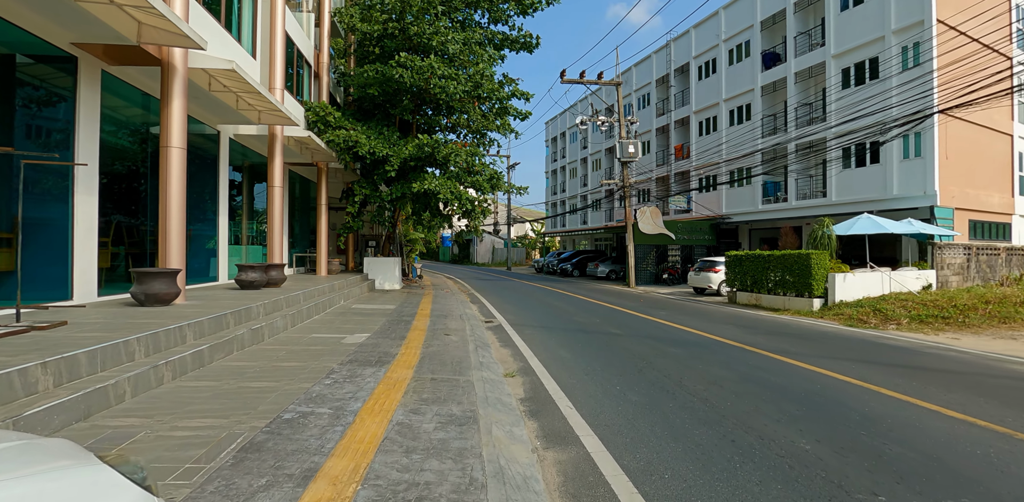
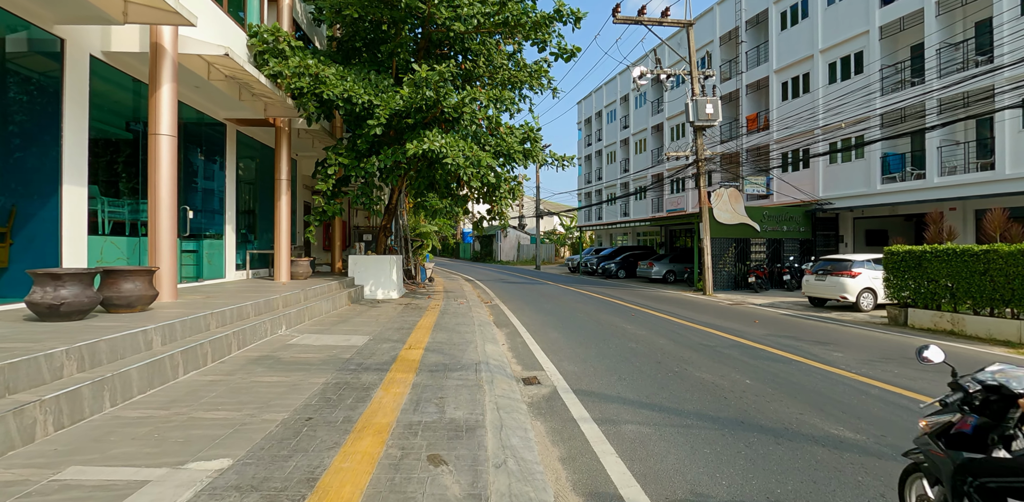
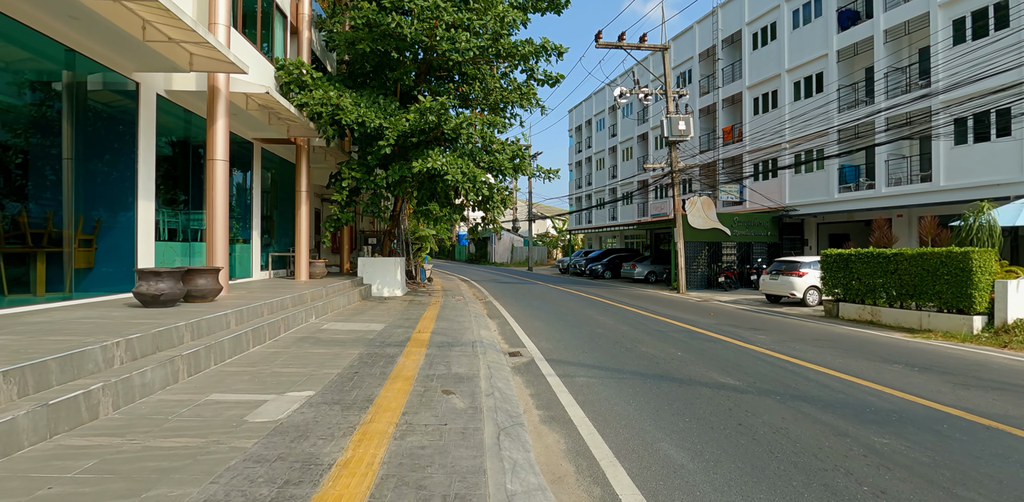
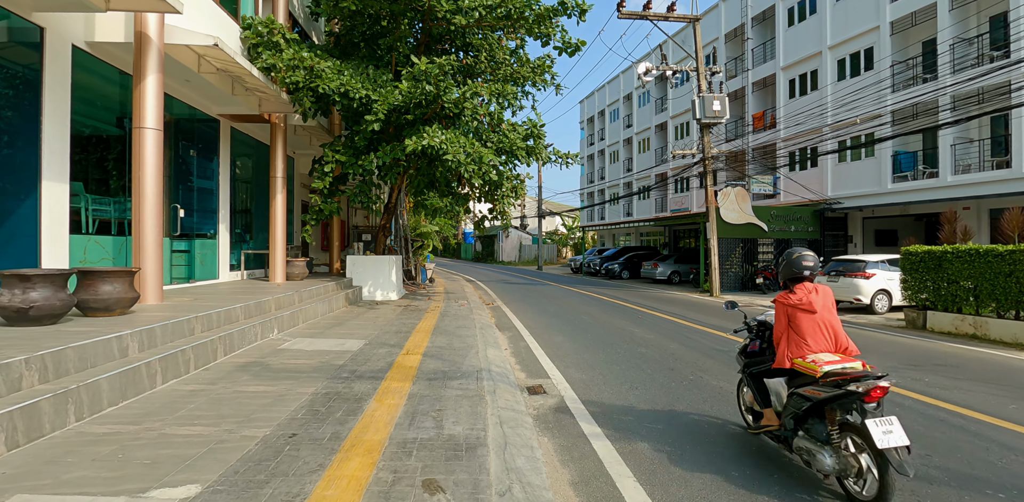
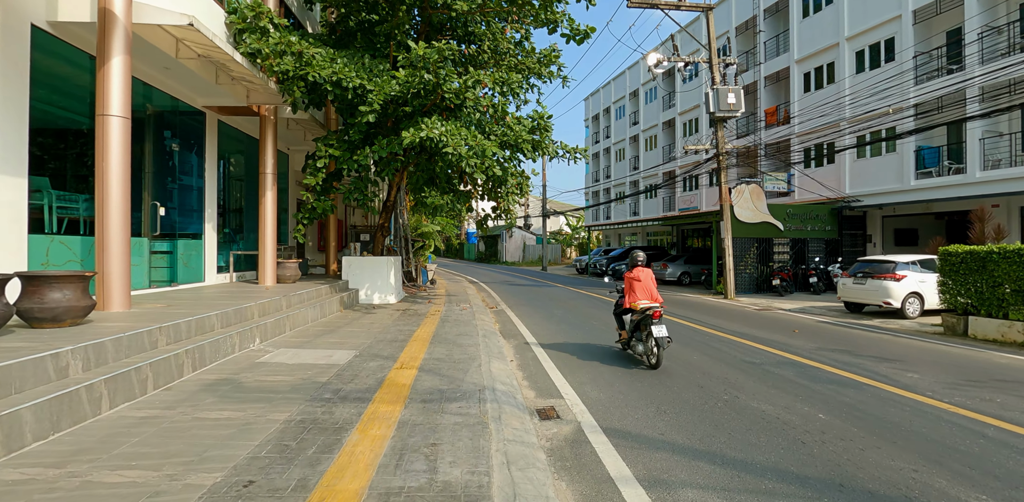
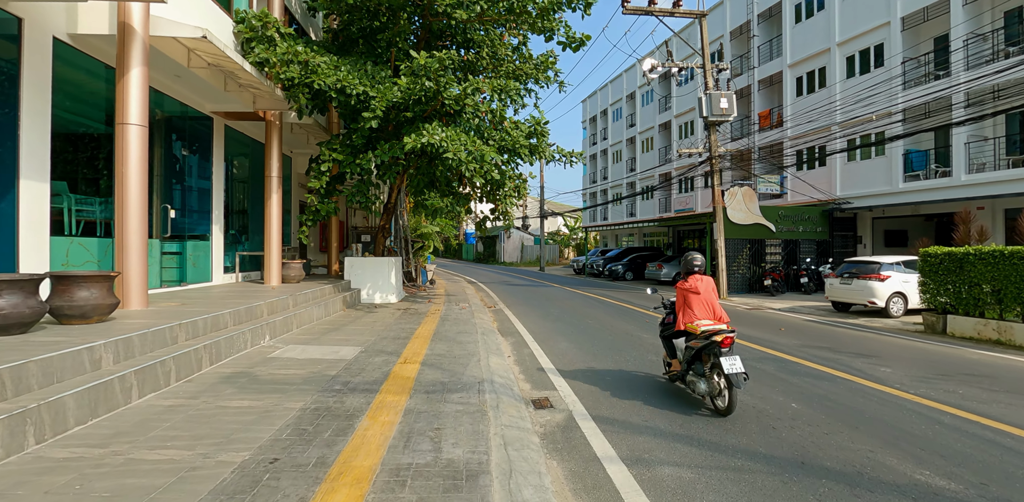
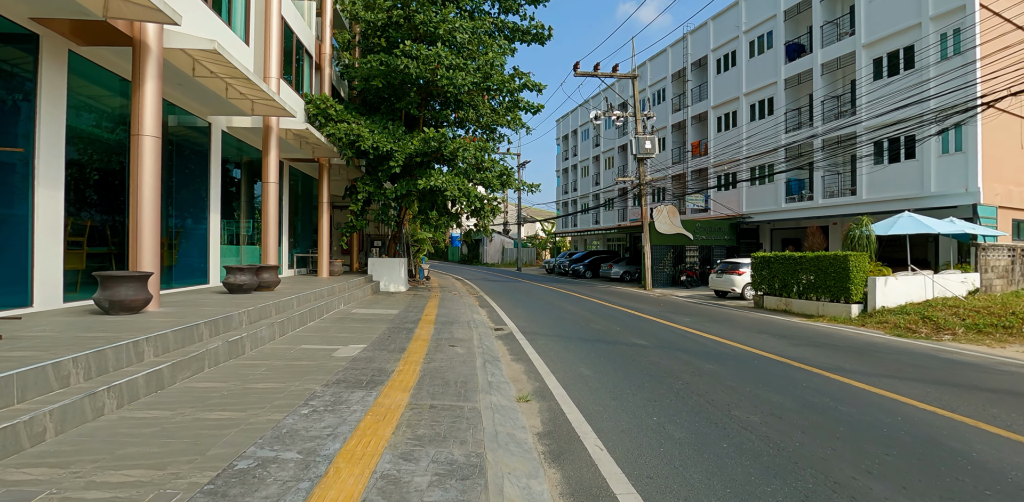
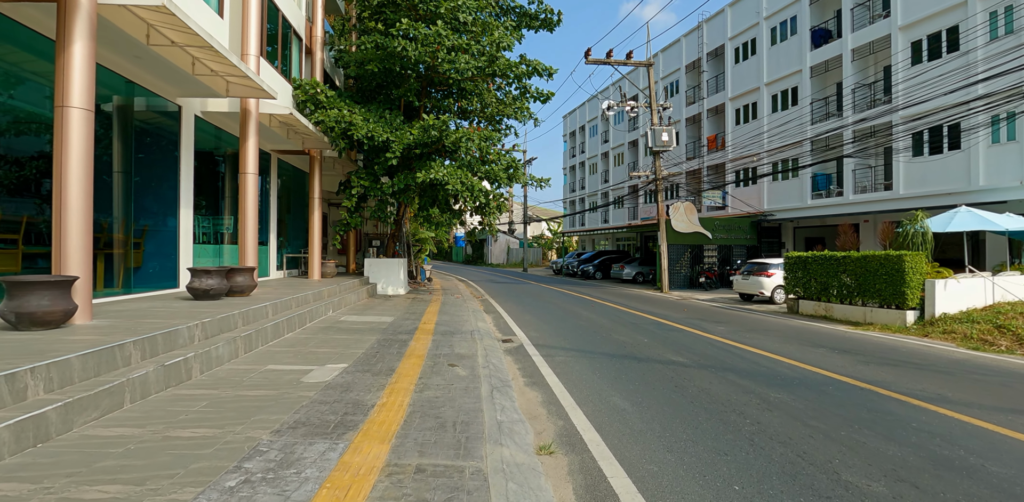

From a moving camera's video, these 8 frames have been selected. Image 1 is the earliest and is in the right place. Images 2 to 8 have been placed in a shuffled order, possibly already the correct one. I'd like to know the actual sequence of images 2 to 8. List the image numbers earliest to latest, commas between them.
7, 8, 3, 2, 4, 6, 5
